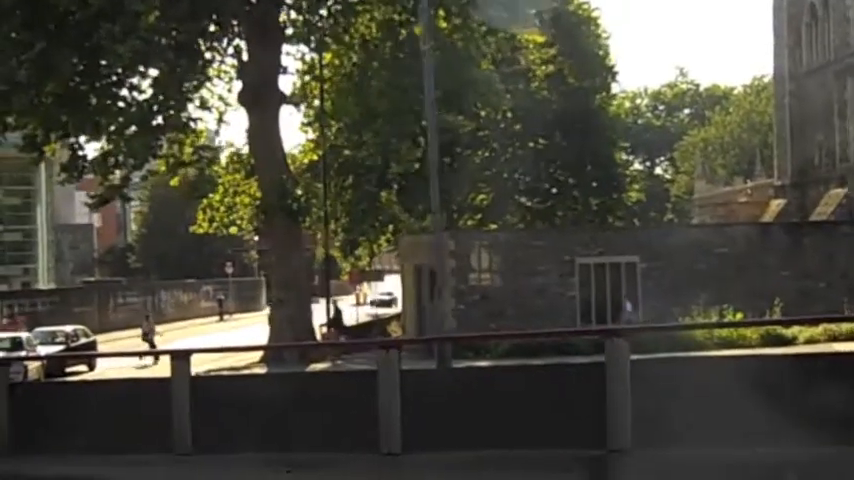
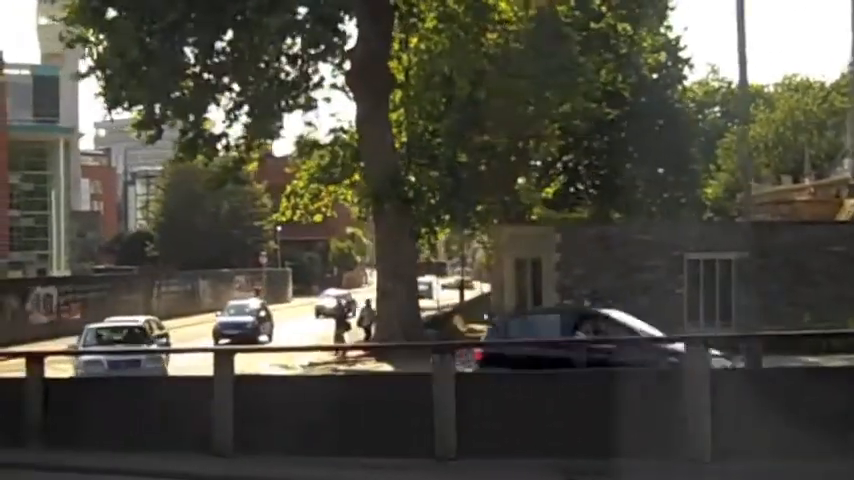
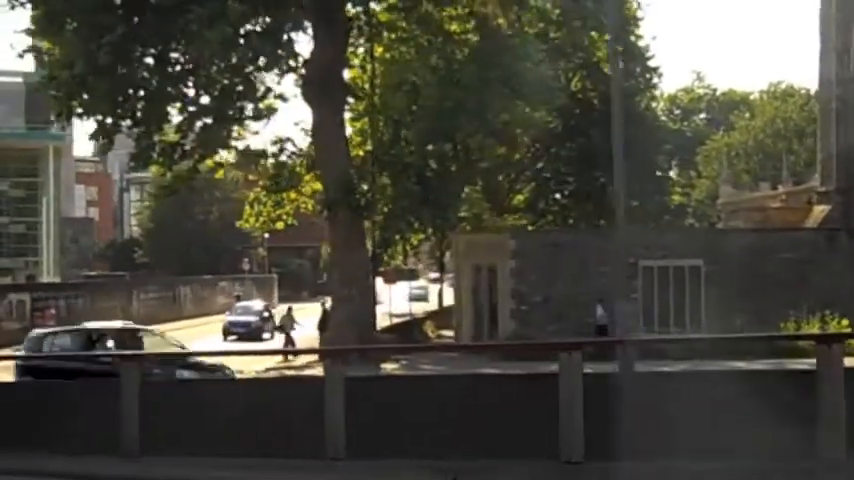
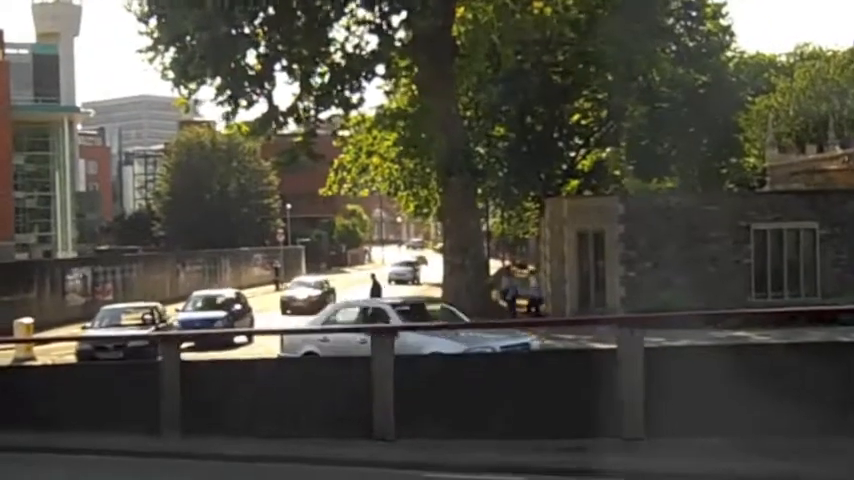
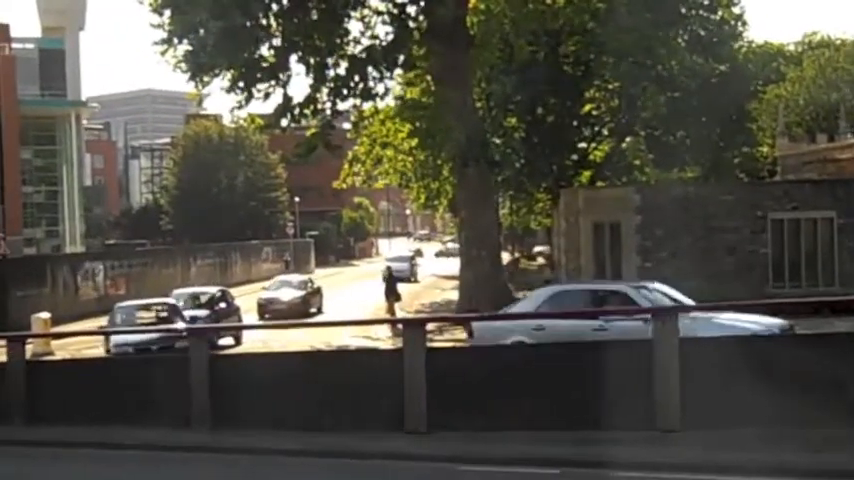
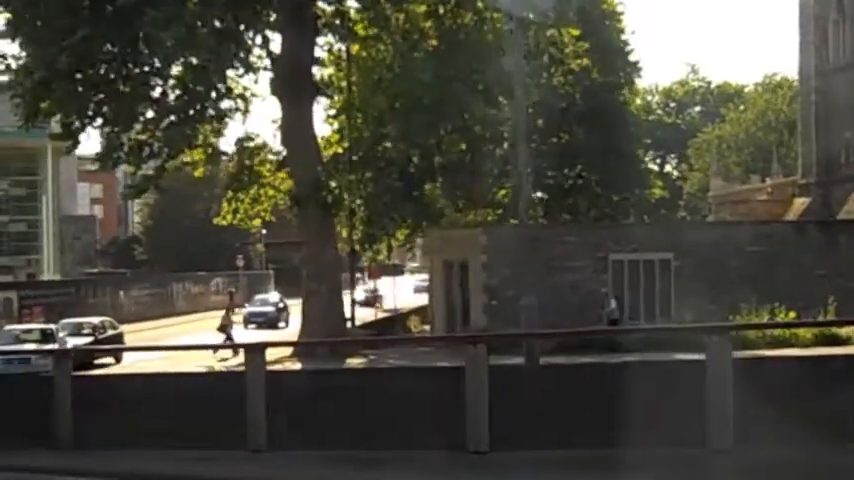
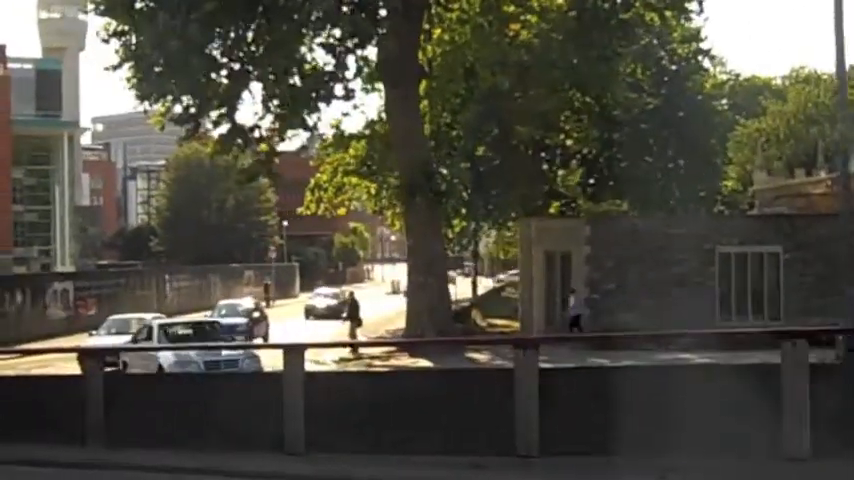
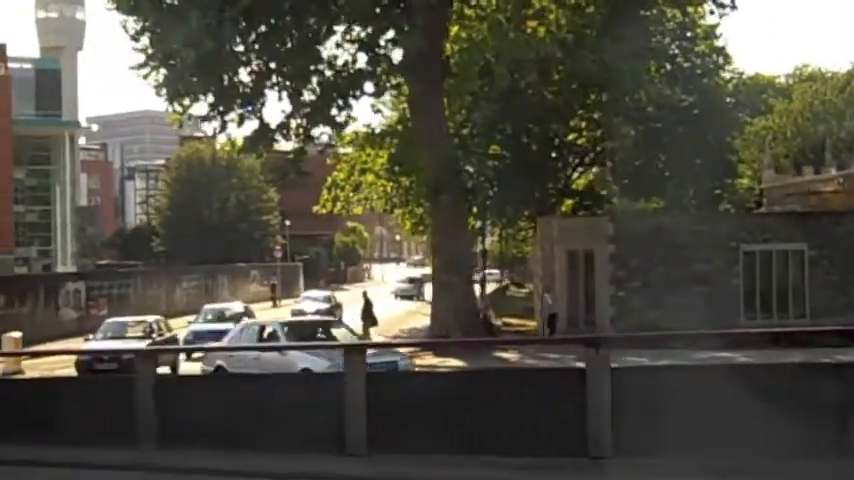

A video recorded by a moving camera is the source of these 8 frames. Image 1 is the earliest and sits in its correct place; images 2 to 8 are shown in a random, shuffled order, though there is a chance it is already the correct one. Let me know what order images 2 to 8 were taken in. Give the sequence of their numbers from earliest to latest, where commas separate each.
6, 3, 2, 7, 8, 4, 5
